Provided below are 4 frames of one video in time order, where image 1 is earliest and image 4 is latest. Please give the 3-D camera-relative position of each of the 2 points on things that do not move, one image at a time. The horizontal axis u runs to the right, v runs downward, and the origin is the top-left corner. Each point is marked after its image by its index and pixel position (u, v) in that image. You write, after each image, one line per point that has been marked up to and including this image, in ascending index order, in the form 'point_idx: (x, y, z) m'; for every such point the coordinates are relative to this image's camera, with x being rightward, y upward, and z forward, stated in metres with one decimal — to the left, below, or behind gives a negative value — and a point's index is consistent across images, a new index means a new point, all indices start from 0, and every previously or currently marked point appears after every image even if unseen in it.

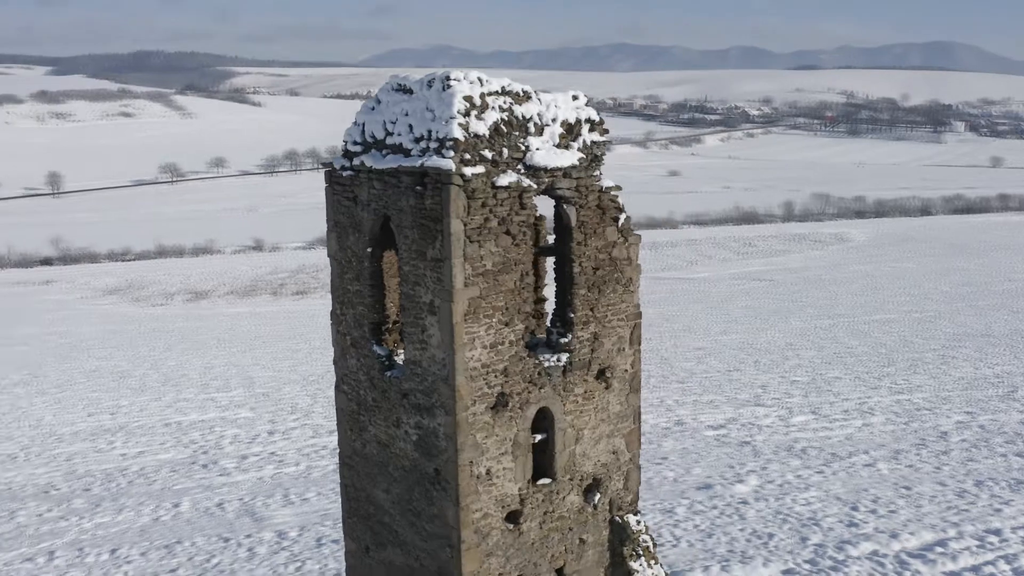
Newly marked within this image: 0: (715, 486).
0: (+1.9, -2.0, +13.7) m
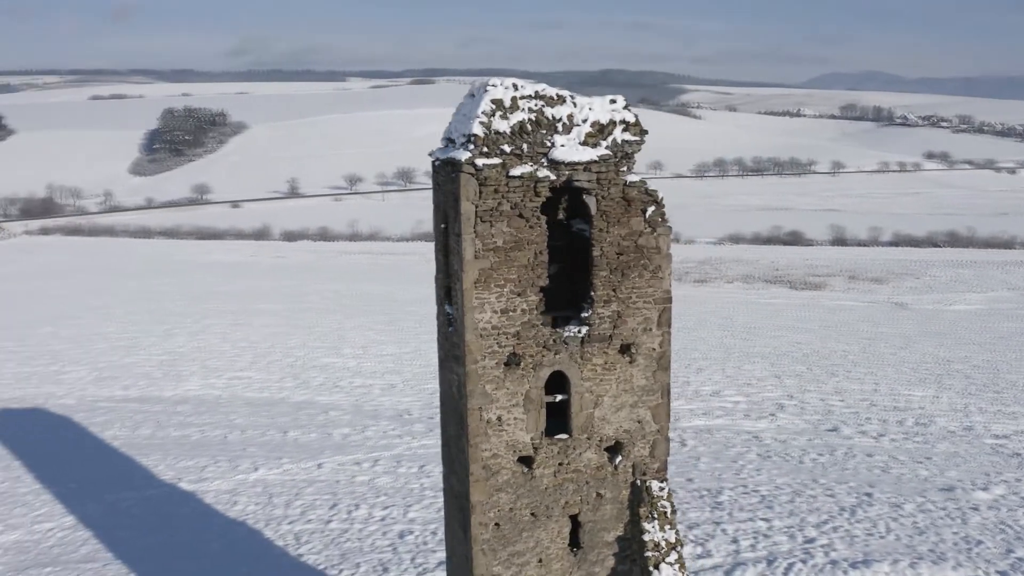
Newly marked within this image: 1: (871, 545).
0: (+4.5, -2.1, +13.8) m
1: (+3.4, -2.5, +13.0) m
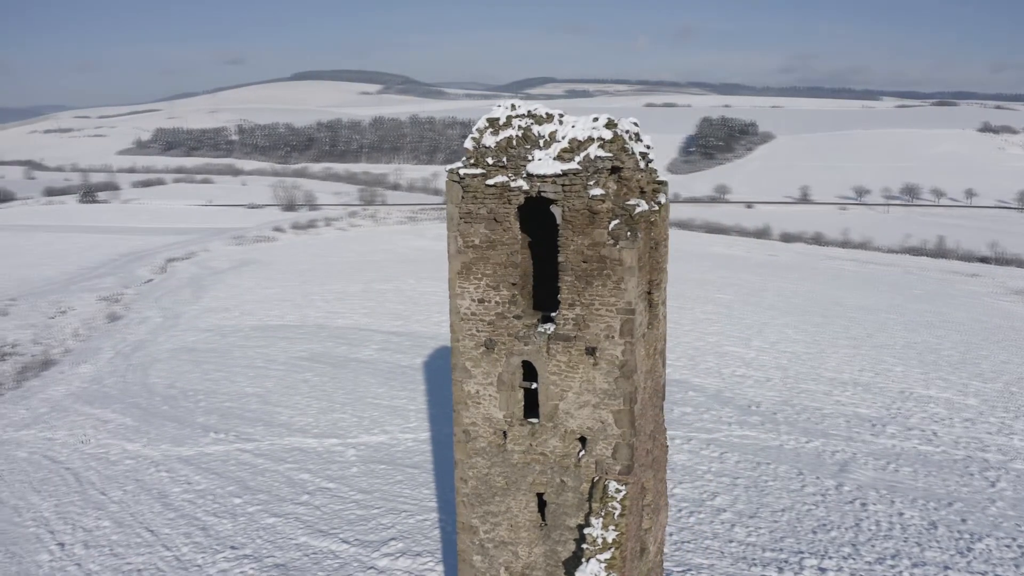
0: (+6.0, -2.7, +11.9) m
1: (+4.6, -2.9, +12.0) m
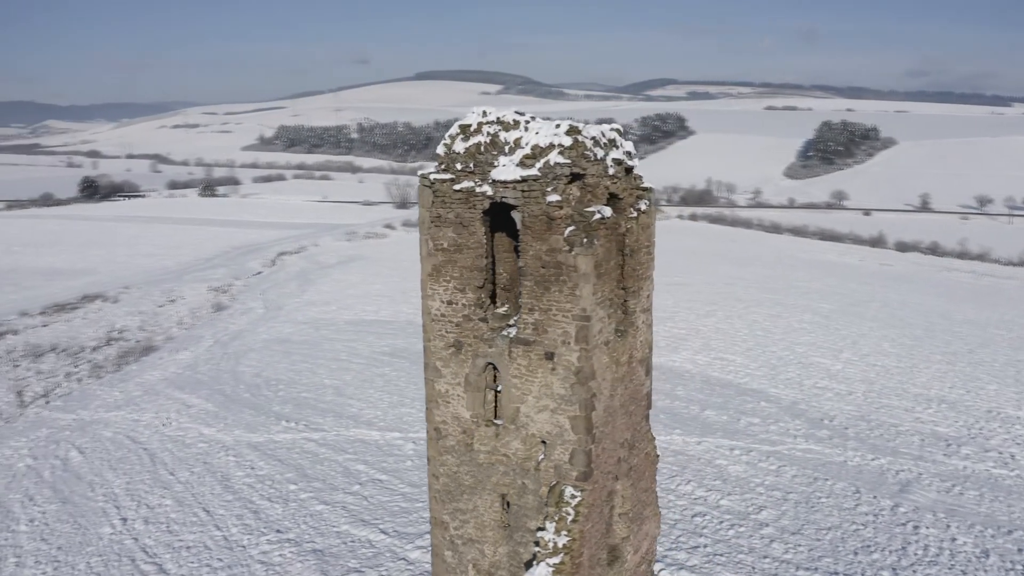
0: (+5.7, -2.9, +11.0) m
1: (+4.3, -3.1, +11.3) m
